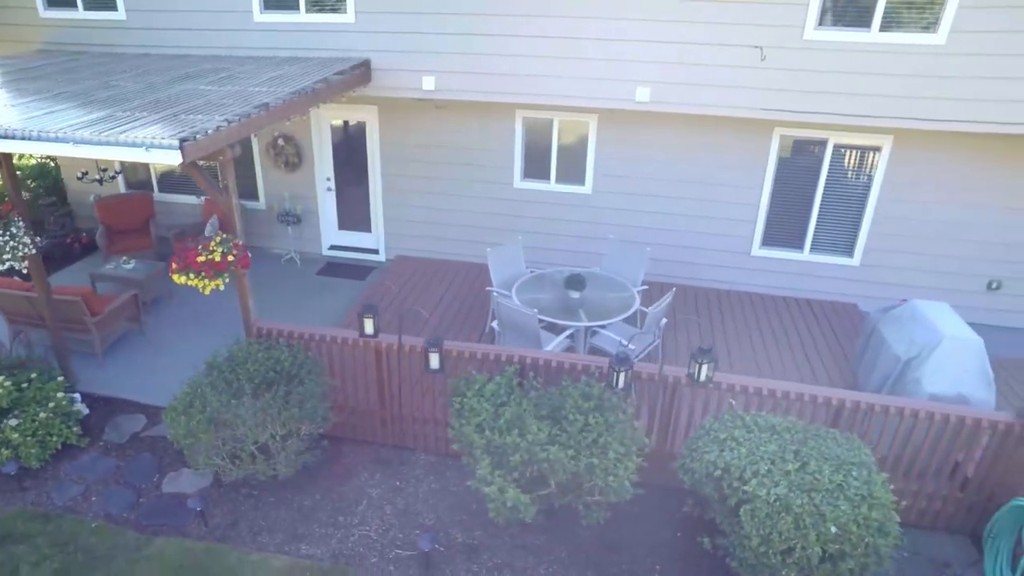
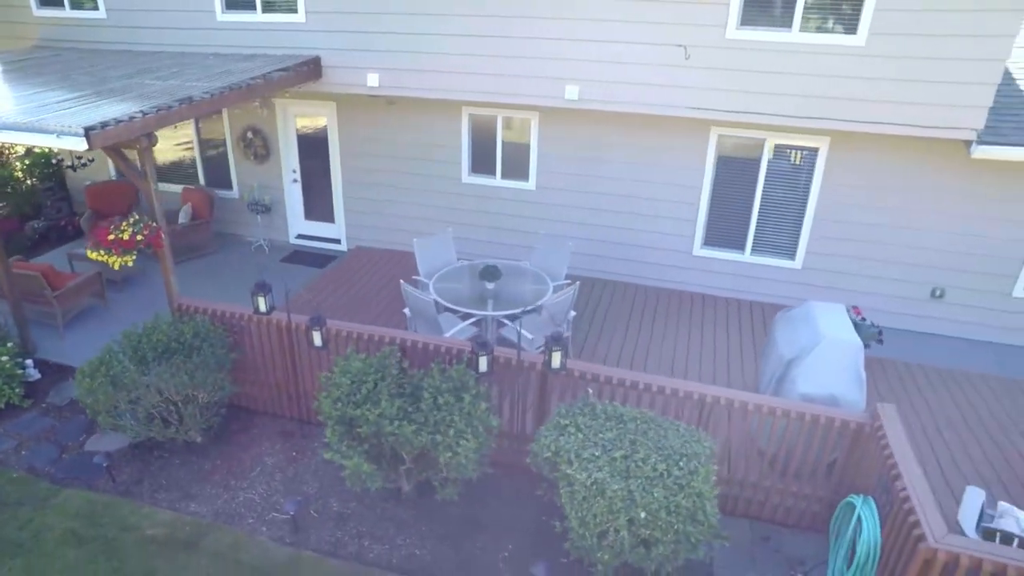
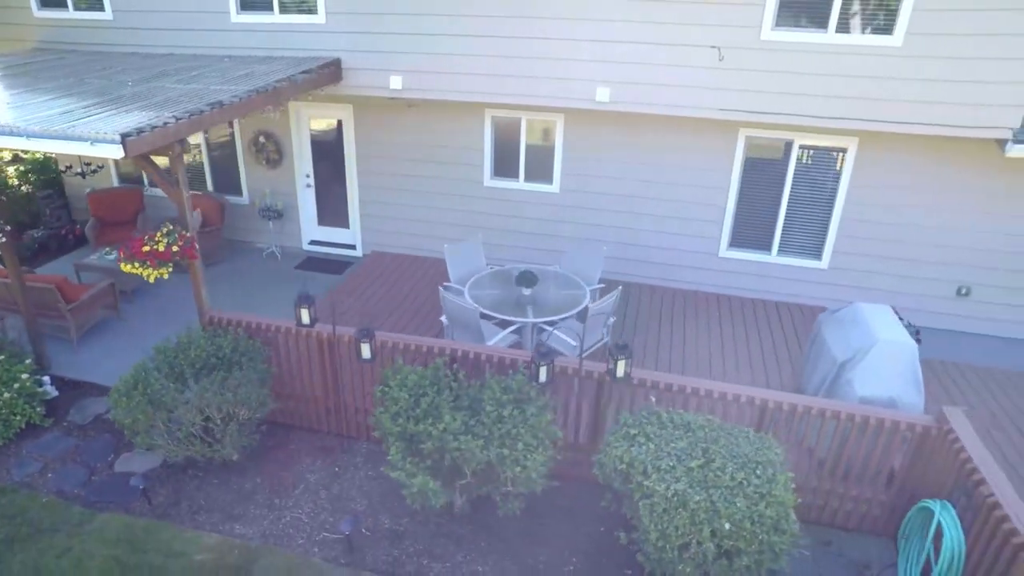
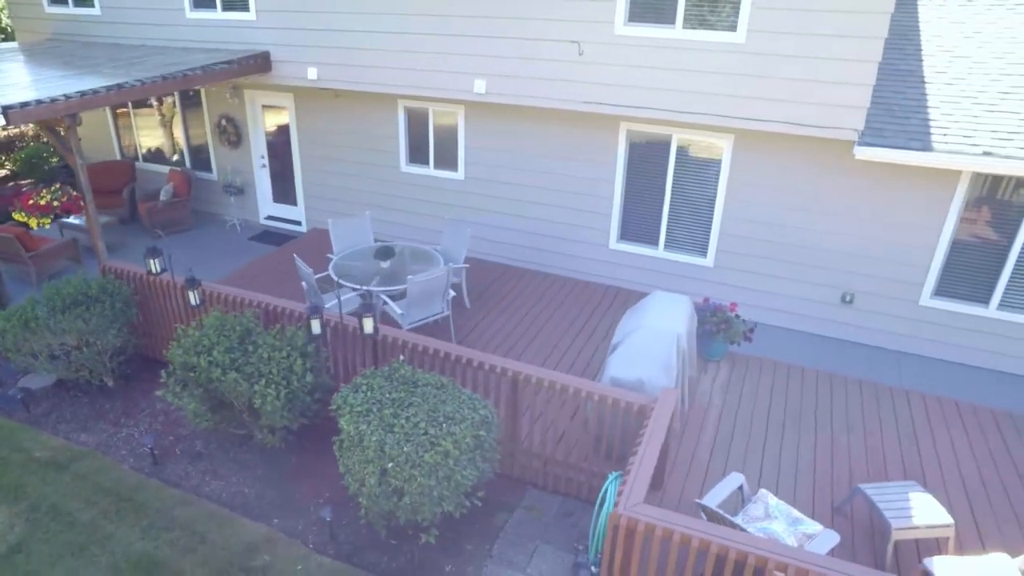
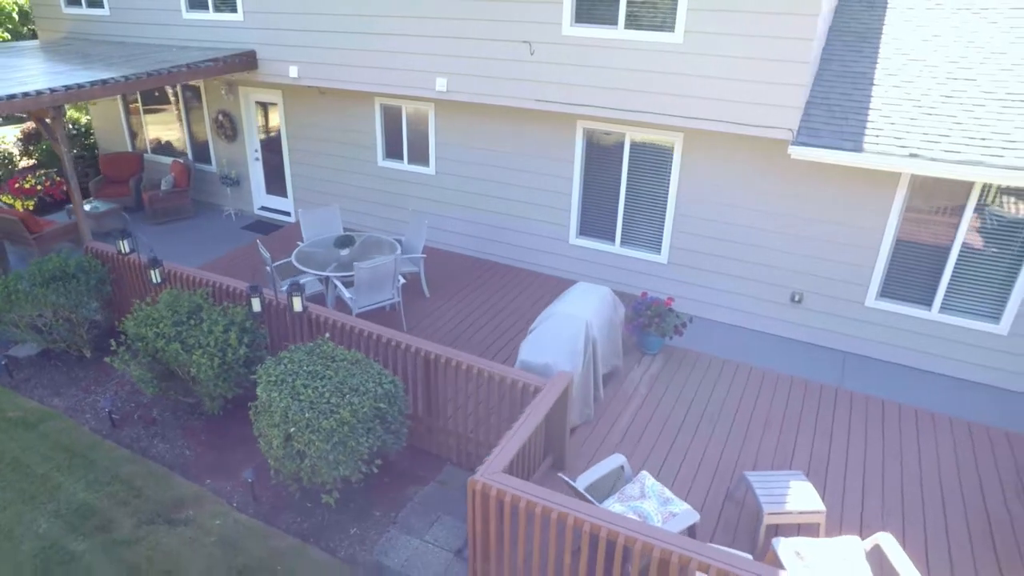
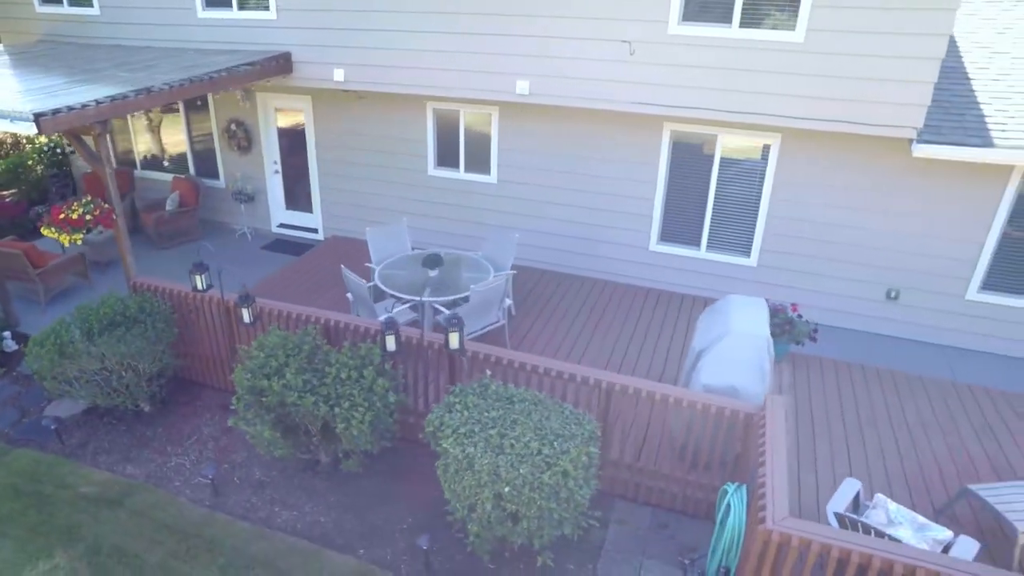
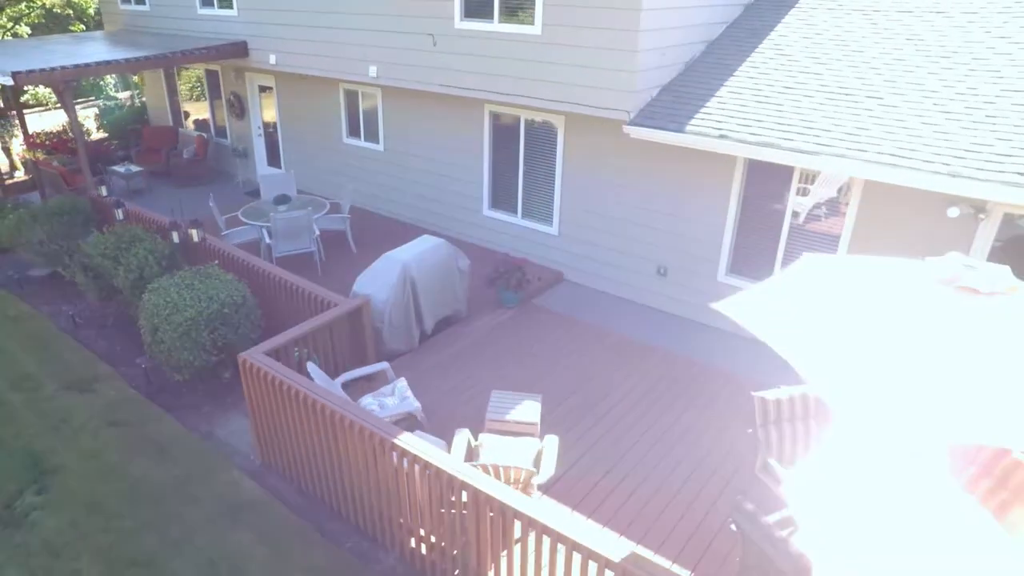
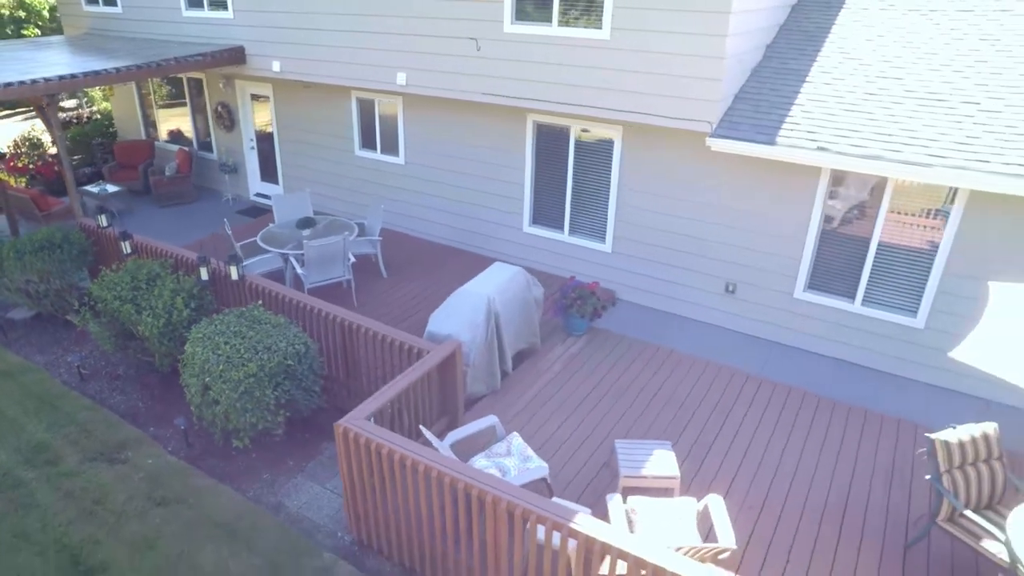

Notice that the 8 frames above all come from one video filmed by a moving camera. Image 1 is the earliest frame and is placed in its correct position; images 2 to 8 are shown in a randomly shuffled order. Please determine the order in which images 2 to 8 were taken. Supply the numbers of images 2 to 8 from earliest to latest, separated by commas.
3, 2, 6, 4, 5, 8, 7
